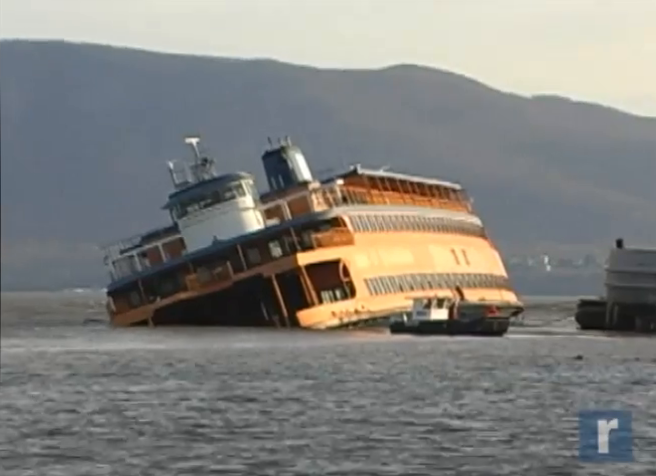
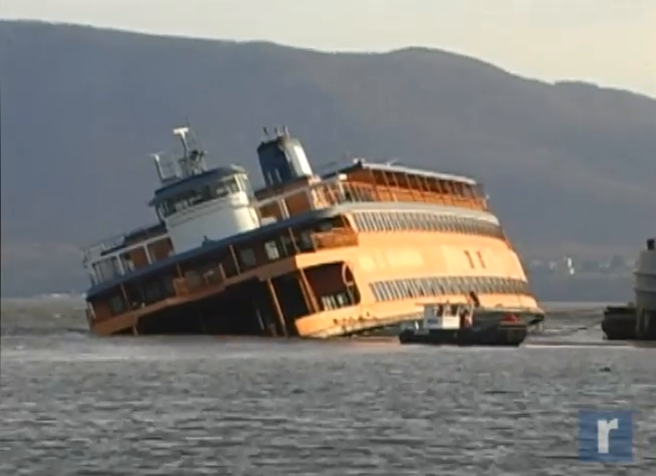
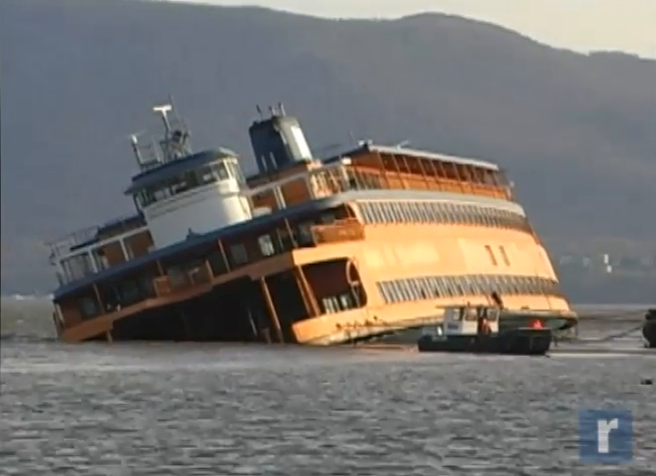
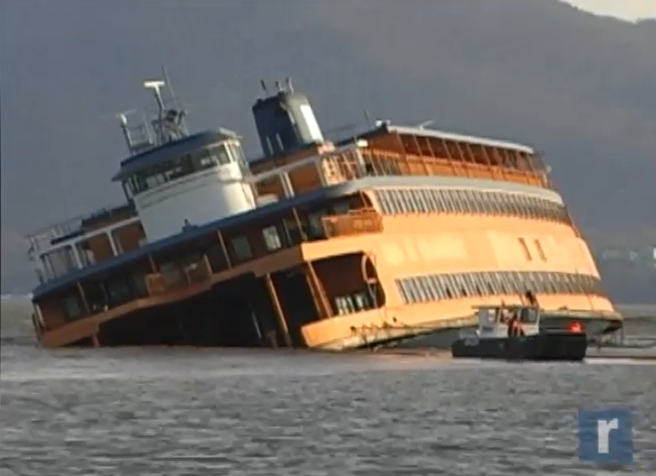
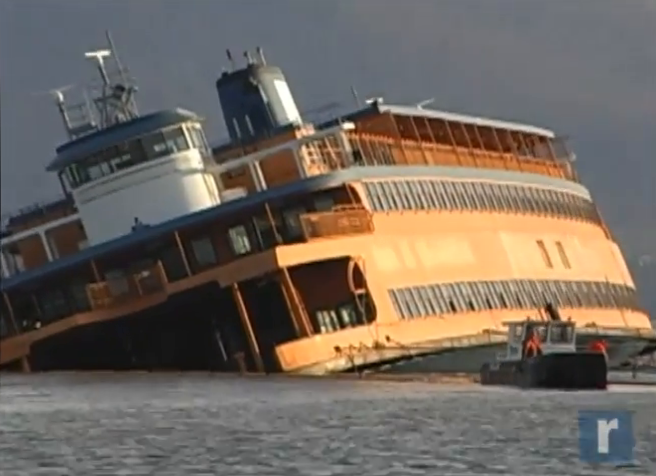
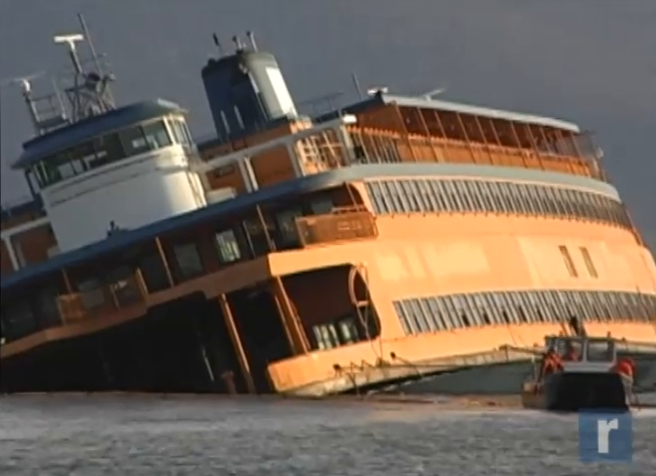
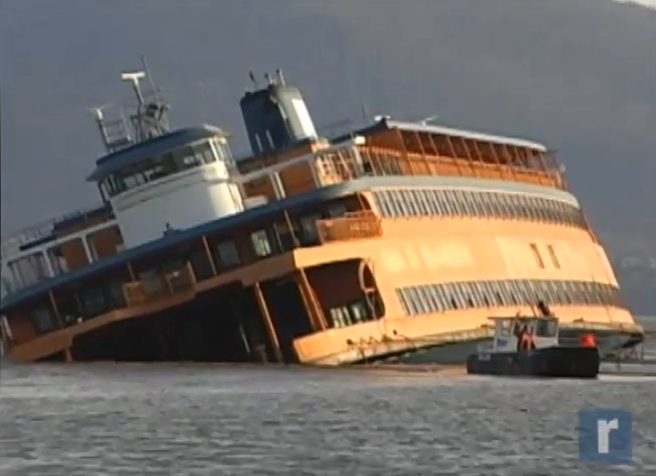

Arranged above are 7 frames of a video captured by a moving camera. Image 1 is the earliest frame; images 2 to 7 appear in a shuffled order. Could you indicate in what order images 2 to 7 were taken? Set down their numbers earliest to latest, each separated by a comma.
2, 3, 4, 7, 5, 6
